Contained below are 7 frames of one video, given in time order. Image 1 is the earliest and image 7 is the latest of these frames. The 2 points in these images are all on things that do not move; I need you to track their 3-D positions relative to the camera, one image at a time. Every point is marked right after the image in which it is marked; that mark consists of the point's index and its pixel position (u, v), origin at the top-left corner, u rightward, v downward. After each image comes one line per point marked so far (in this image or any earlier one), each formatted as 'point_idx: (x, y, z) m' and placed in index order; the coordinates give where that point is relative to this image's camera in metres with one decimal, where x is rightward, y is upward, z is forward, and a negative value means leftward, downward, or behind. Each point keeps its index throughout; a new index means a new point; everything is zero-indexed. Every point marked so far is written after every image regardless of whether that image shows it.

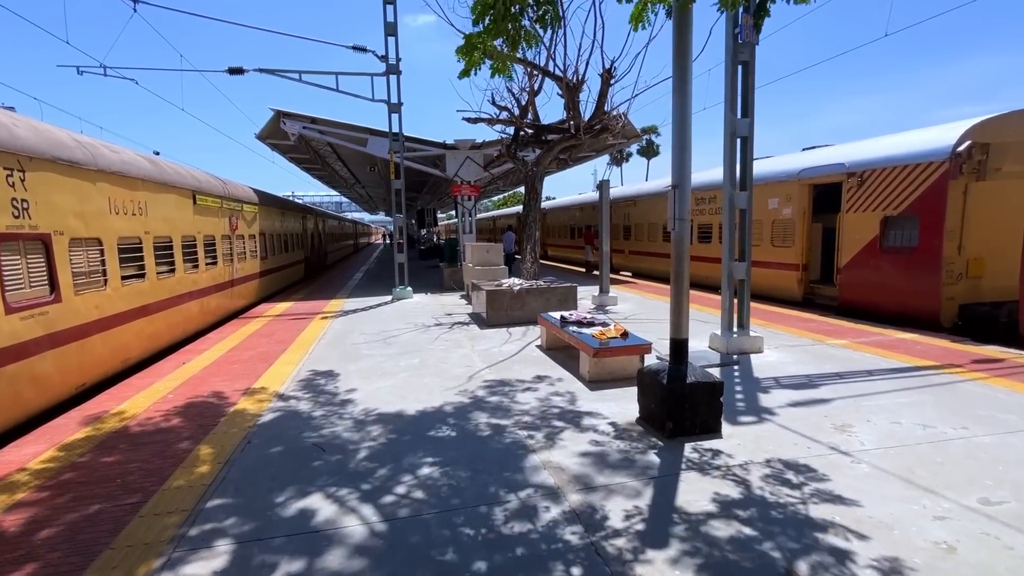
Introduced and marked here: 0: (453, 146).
0: (-1.7, +4.2, +14.8) m
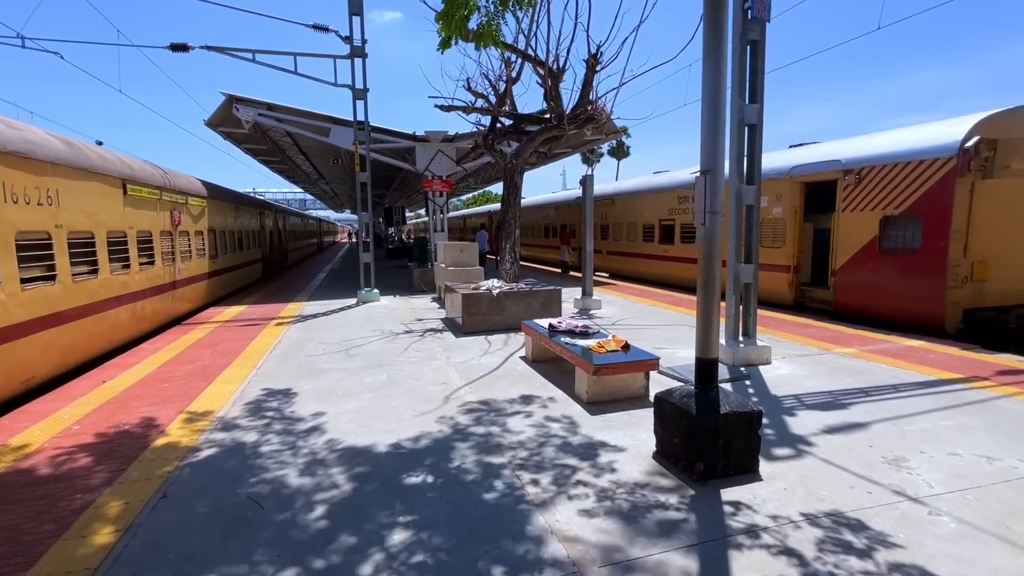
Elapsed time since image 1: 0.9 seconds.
0: (-2.4, +4.1, +13.9) m
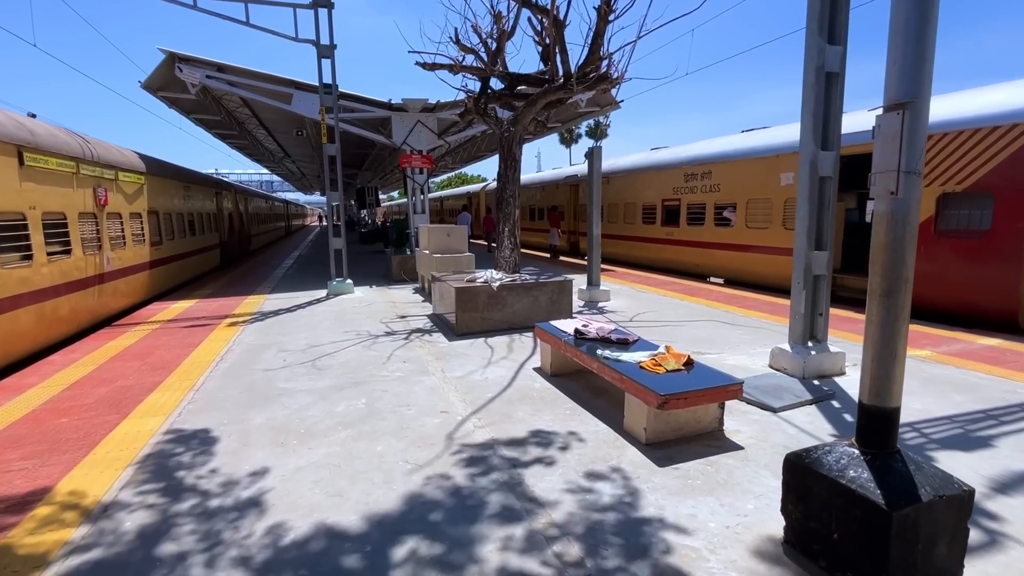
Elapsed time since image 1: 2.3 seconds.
0: (-2.7, +4.4, +12.3) m
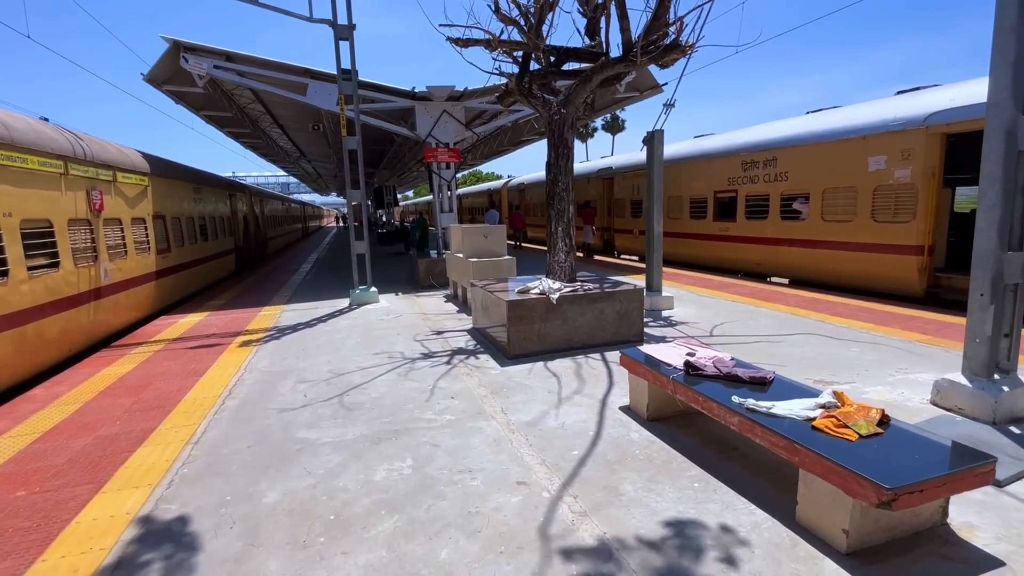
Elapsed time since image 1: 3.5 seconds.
0: (-1.9, +4.2, +11.2) m
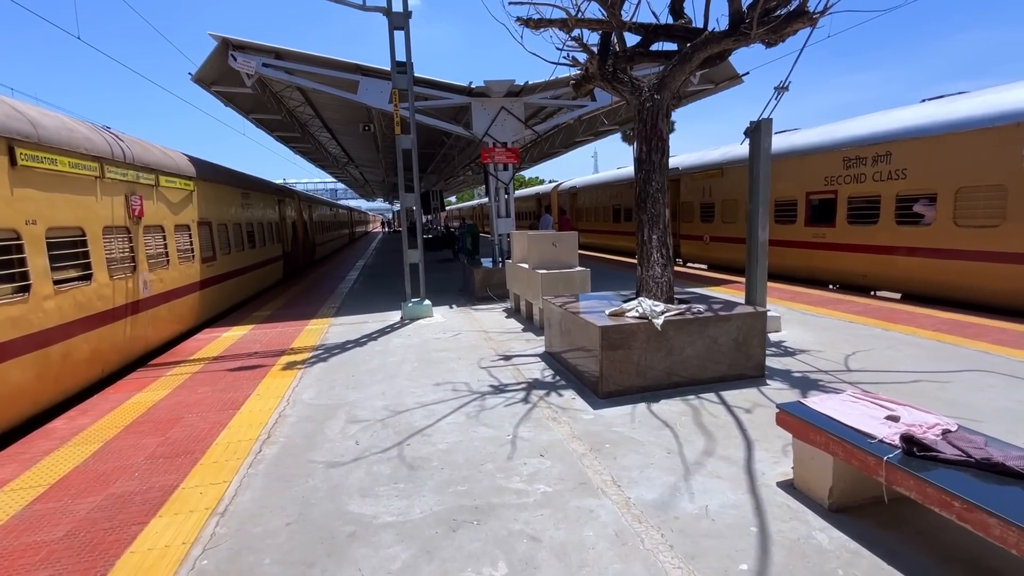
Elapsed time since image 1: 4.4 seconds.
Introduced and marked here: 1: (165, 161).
0: (-0.6, +4.0, +10.3) m
1: (-5.2, +1.9, +7.6) m
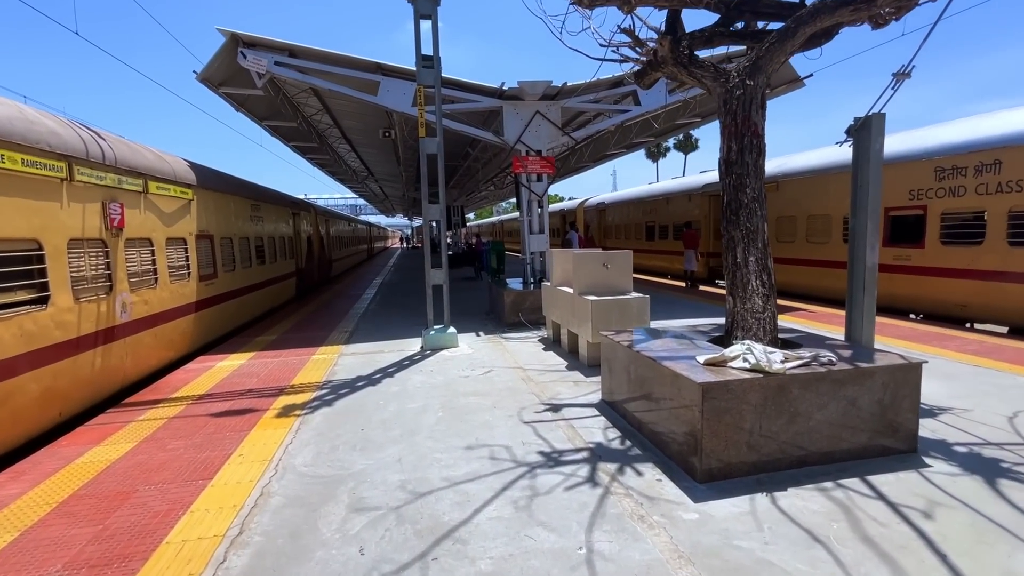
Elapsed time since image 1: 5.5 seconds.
0: (+0.1, +3.6, +9.3) m
1: (-4.6, +1.6, +6.7) m
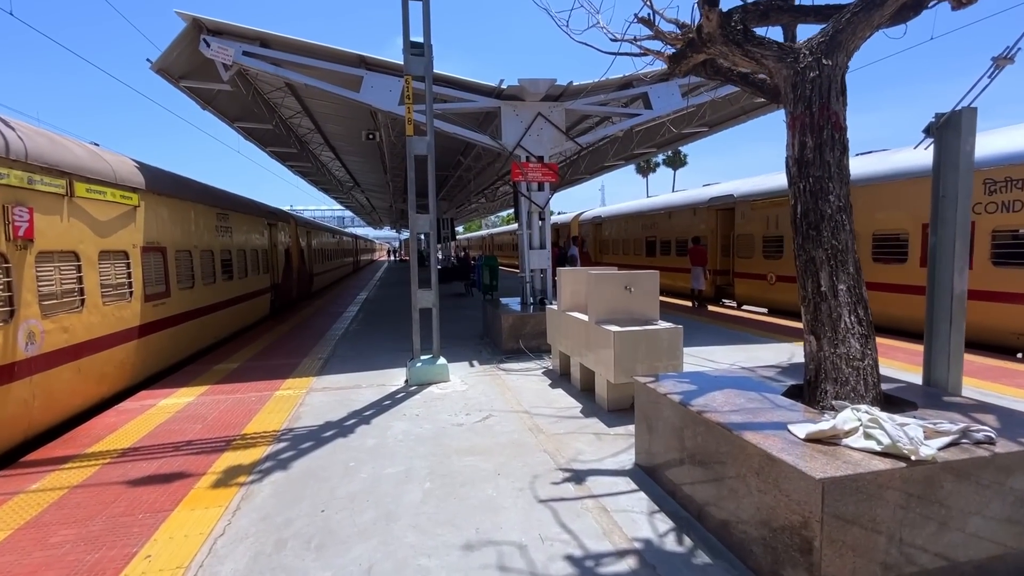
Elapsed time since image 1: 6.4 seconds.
0: (0.0, +3.2, +8.3) m
1: (-4.6, +1.4, +5.5) m
